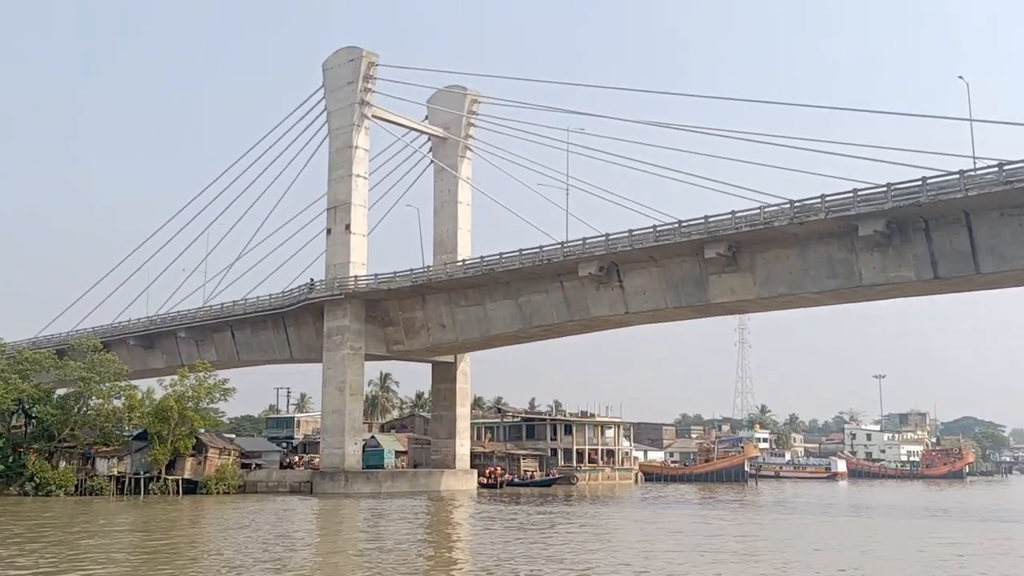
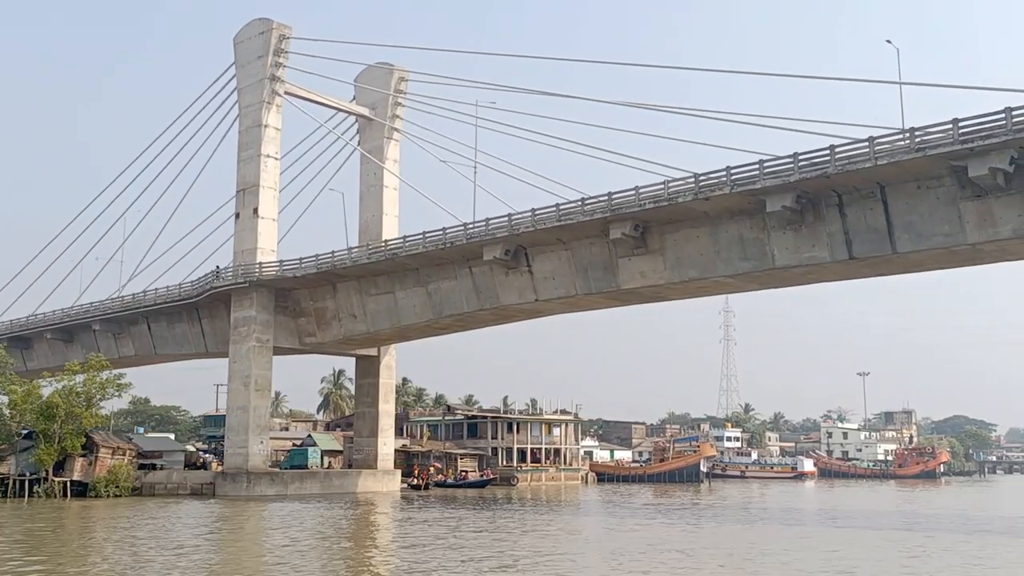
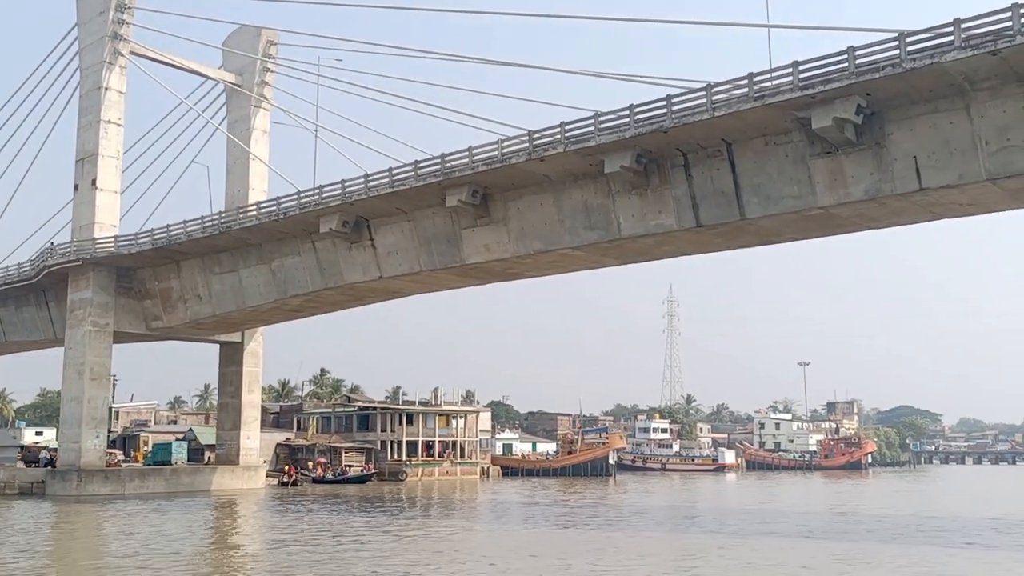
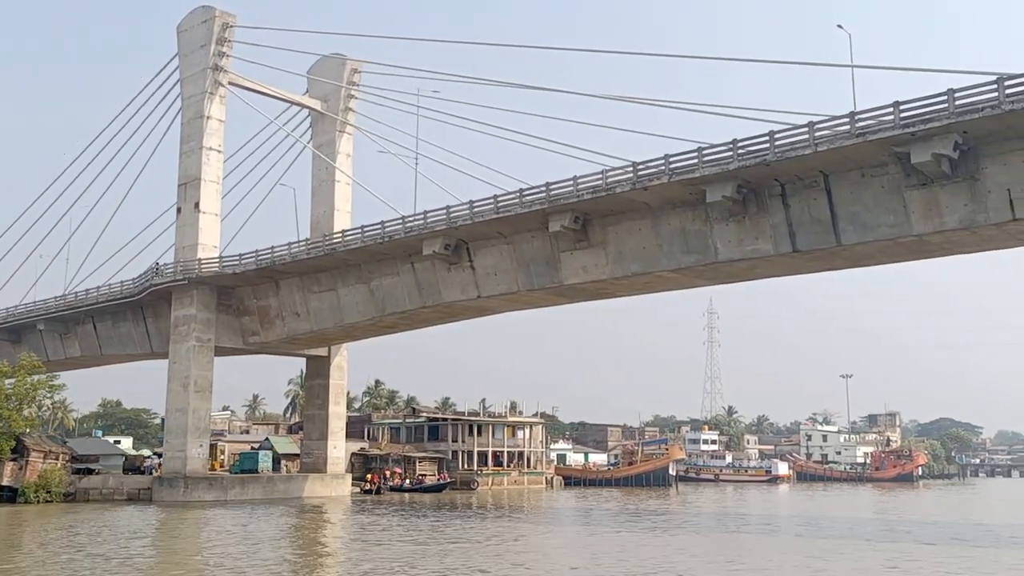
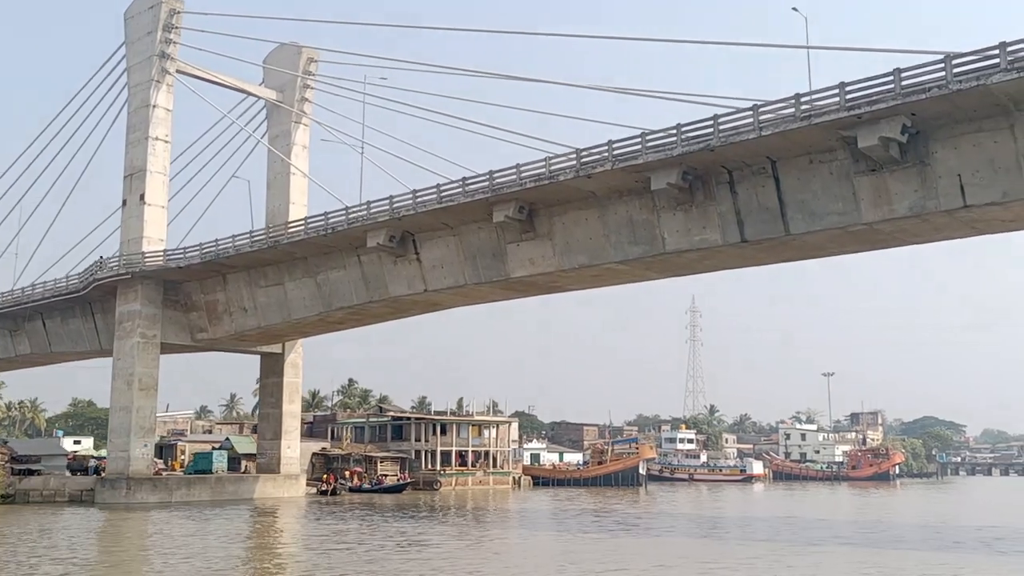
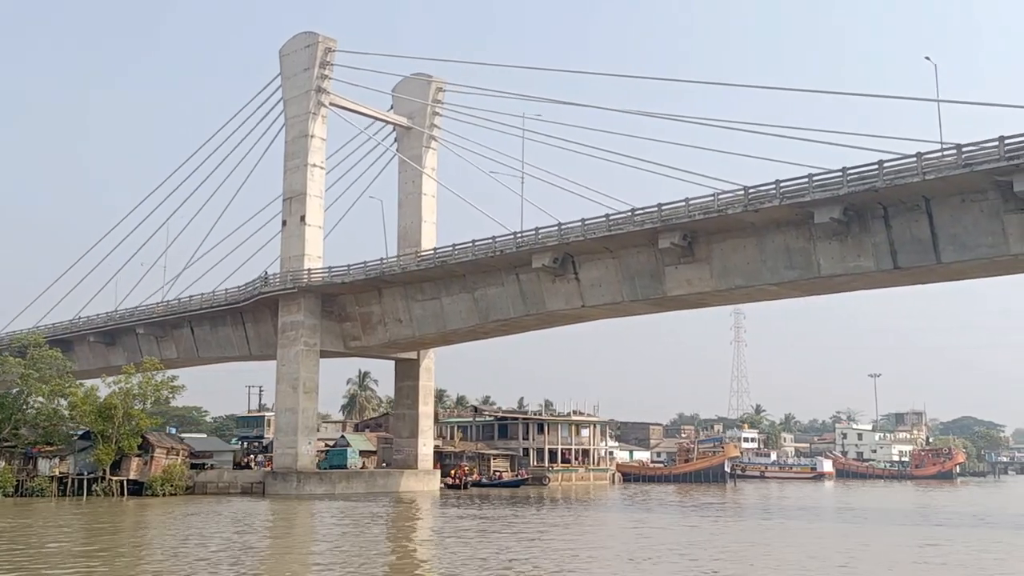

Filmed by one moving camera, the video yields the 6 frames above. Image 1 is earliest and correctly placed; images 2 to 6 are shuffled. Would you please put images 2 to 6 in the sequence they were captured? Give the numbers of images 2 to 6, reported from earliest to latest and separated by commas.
6, 2, 4, 5, 3
